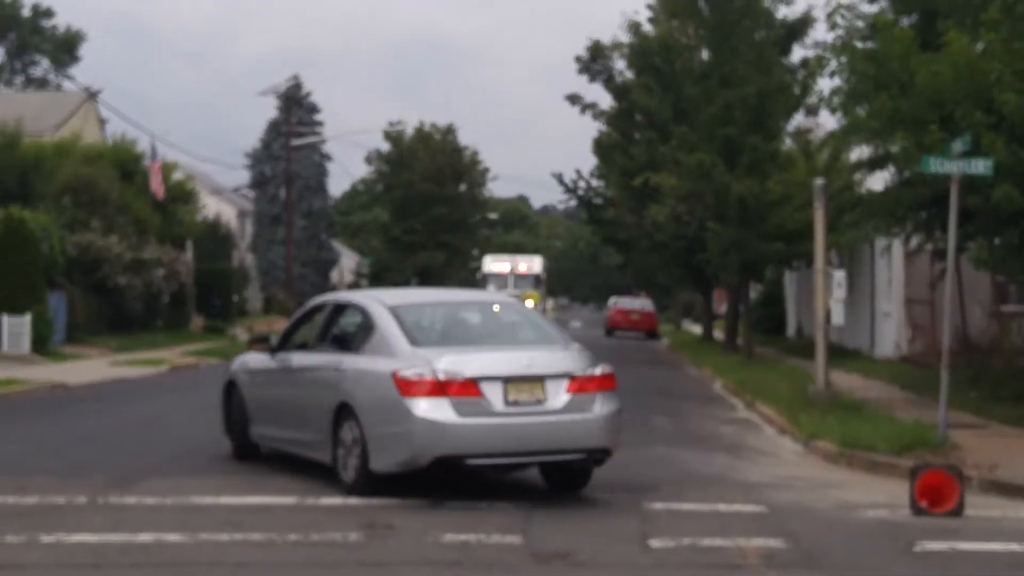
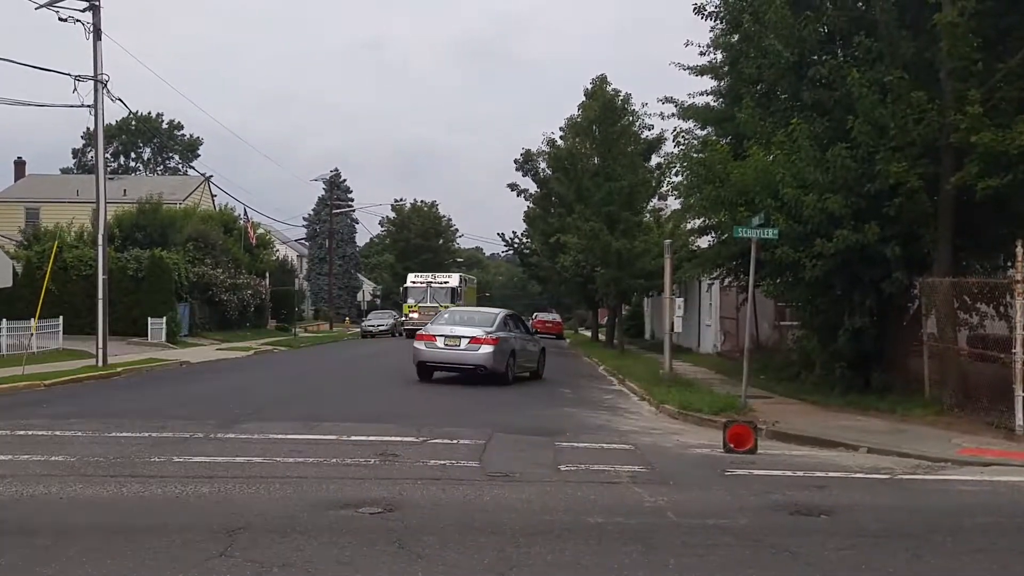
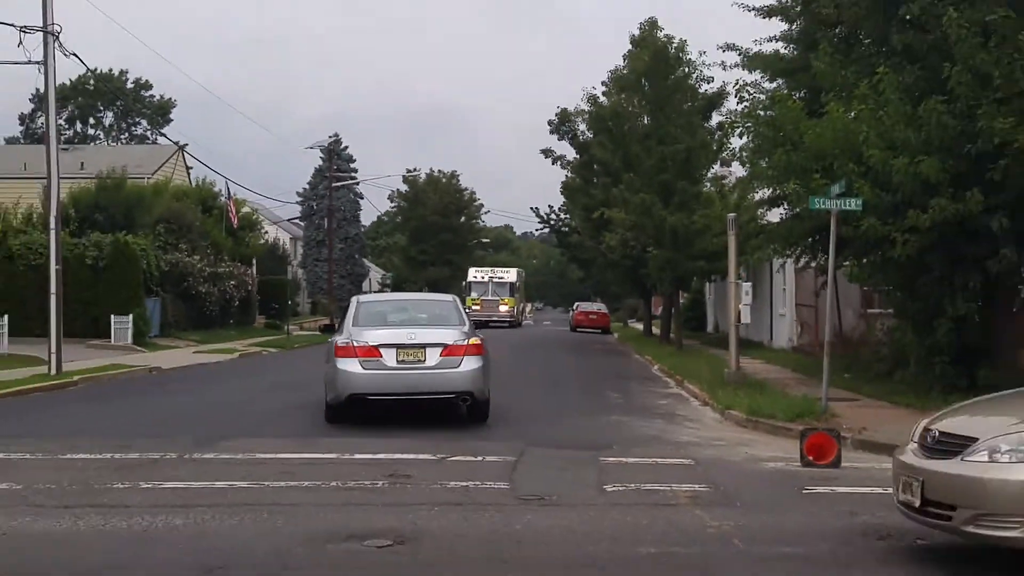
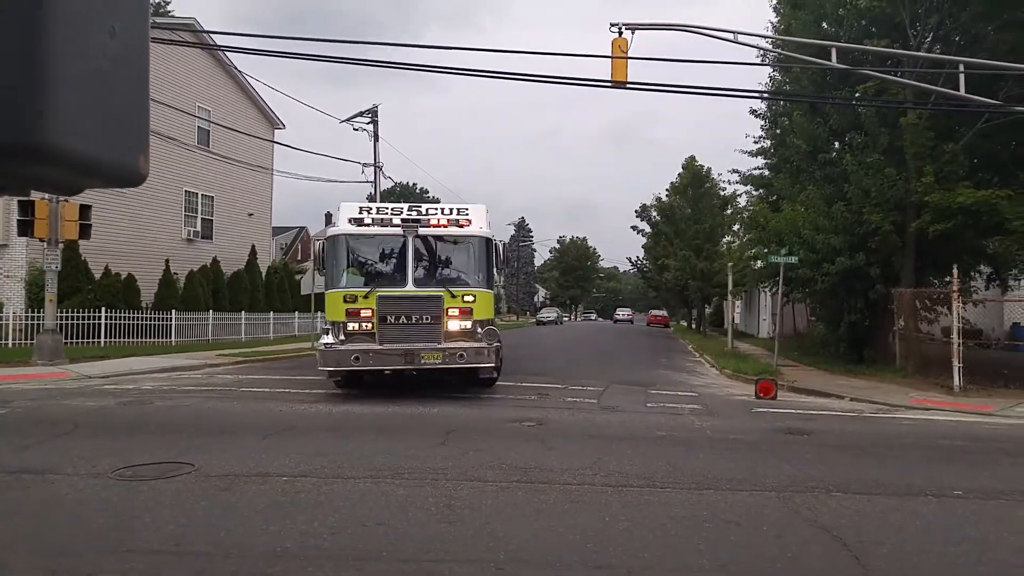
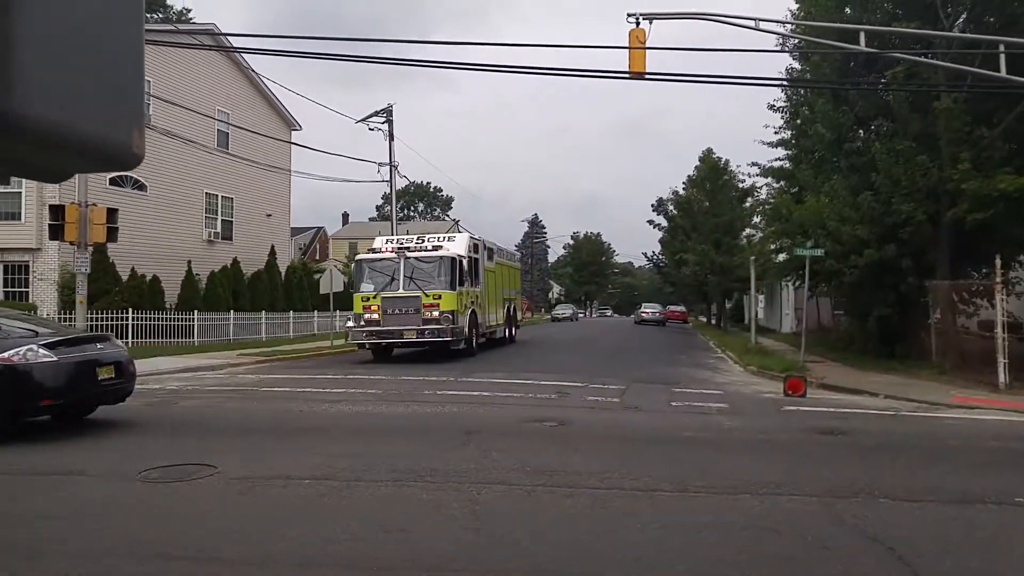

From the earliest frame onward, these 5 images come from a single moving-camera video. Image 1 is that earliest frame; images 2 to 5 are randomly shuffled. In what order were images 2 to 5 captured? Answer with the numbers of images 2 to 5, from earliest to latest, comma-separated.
3, 2, 5, 4
